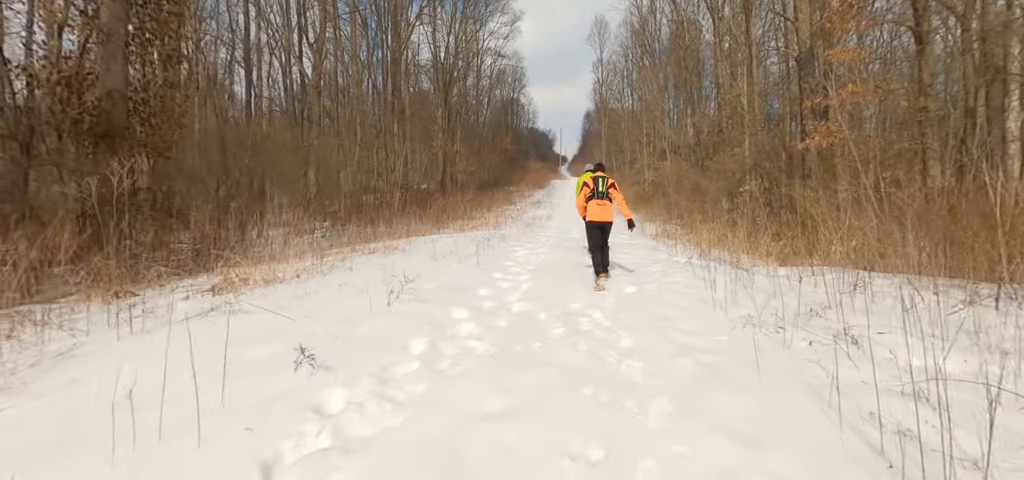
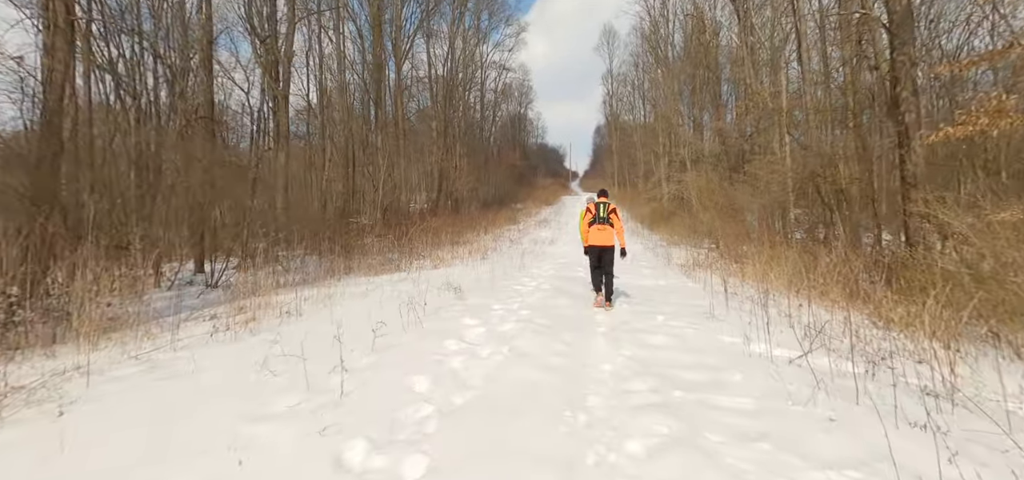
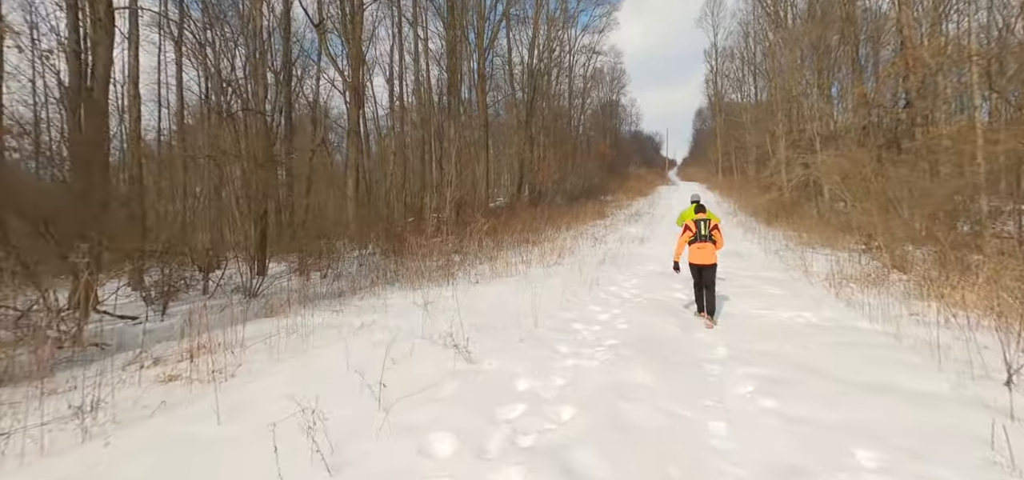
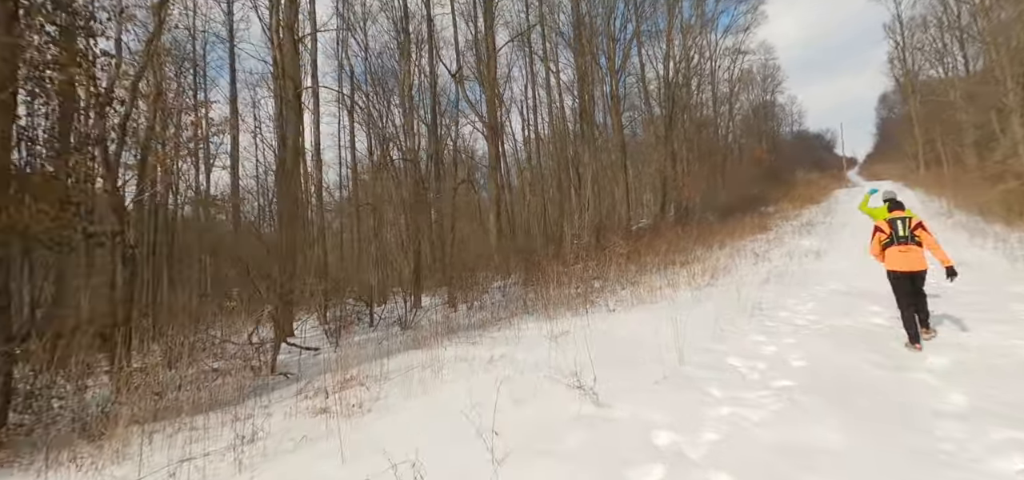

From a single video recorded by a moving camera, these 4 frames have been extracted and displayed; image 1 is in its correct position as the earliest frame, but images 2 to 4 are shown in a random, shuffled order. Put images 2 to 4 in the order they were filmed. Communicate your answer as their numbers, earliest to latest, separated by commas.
2, 3, 4
